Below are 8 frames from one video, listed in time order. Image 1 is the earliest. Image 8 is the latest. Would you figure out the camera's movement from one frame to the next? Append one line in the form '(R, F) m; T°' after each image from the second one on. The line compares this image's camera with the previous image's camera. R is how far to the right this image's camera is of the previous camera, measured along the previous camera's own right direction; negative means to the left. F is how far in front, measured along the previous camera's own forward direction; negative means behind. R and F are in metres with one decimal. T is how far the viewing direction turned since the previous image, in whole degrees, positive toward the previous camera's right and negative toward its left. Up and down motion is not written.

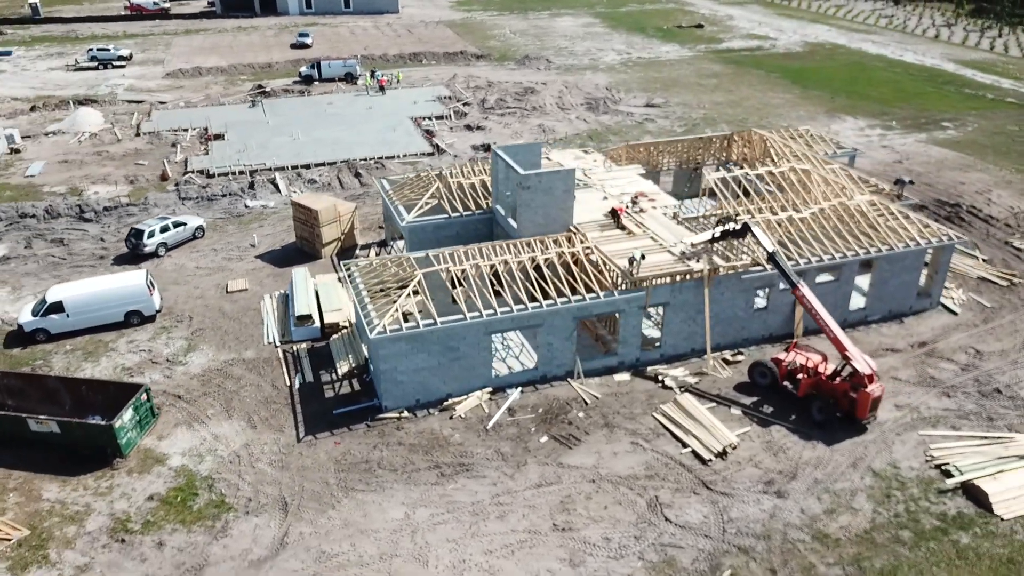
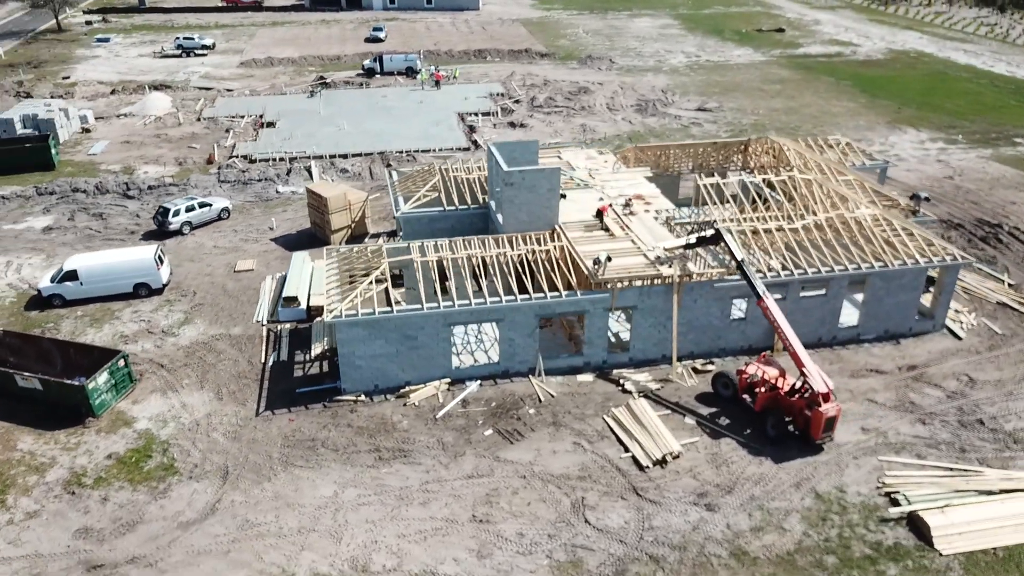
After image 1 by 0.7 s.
(+3.5, 0.0) m; -7°
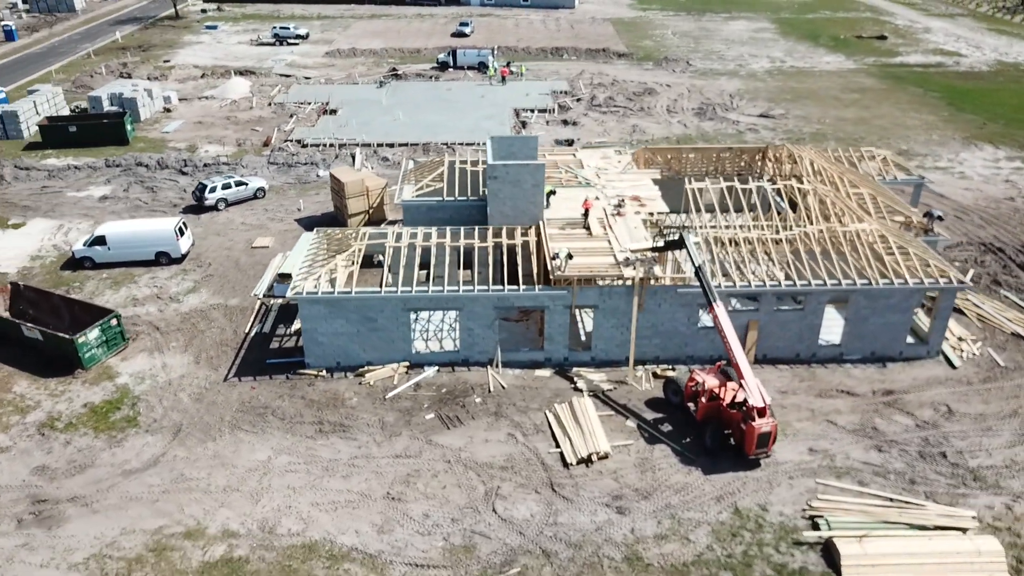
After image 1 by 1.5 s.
(+4.1, -0.1) m; -8°
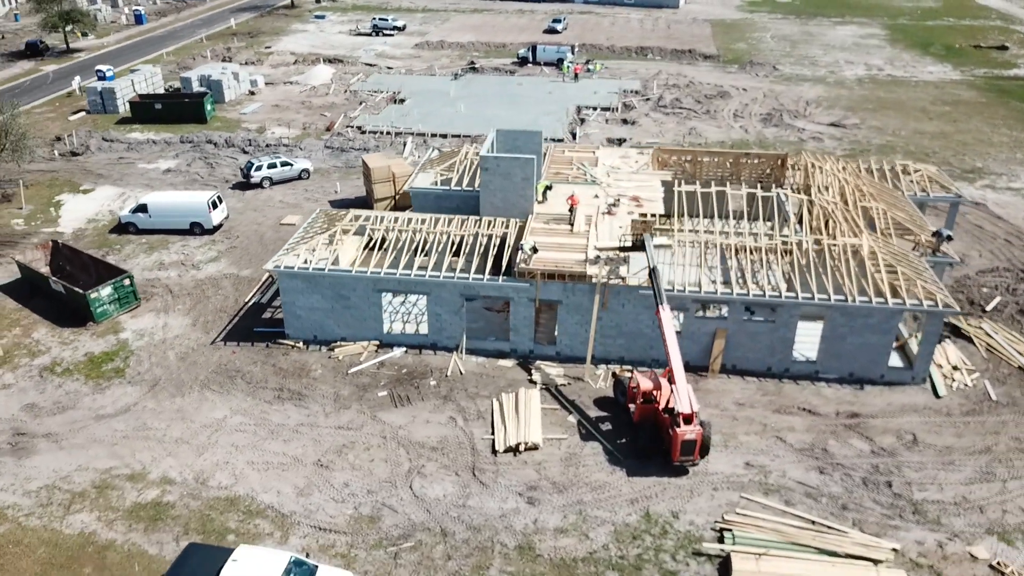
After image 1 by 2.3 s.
(+4.2, -0.1) m; -9°
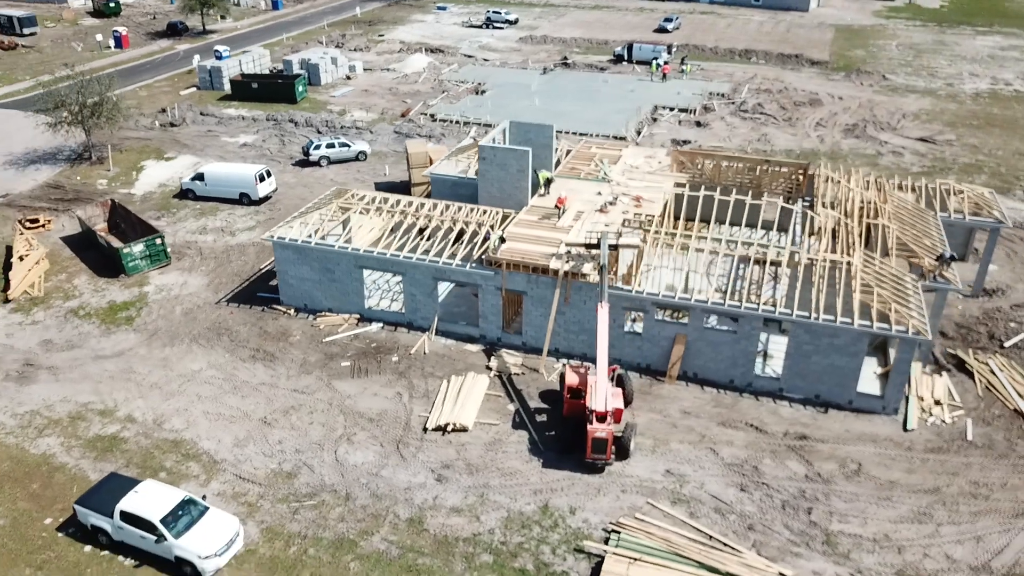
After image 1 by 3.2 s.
(+4.8, 0.0) m; -10°
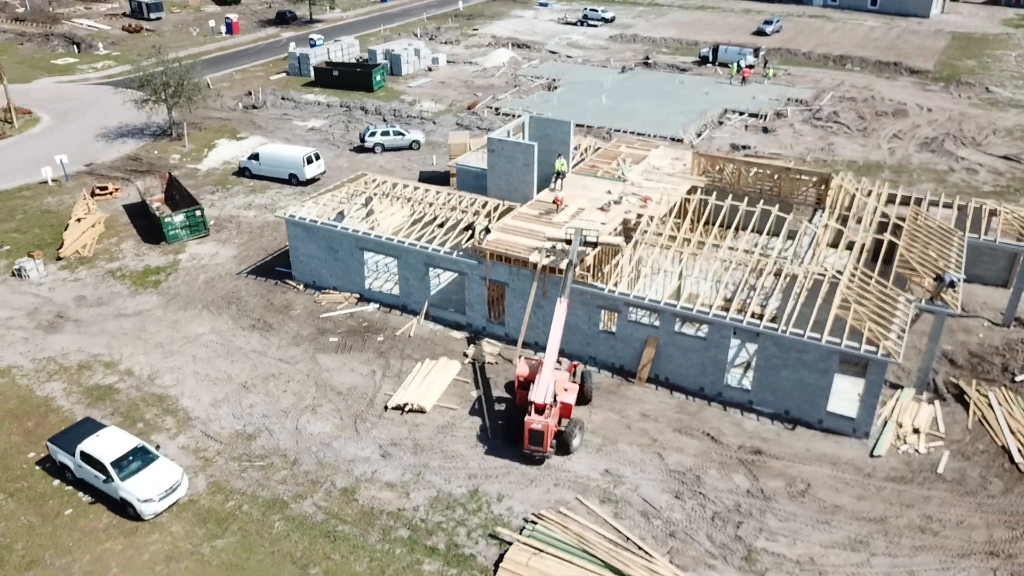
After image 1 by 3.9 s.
(+3.8, -0.1) m; -8°
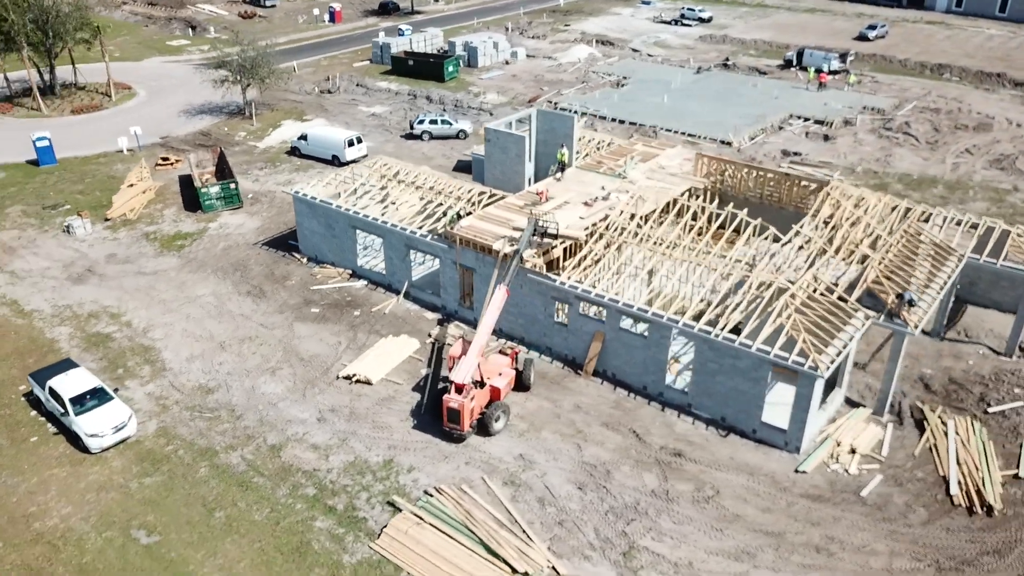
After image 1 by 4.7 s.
(+4.5, -0.2) m; -9°
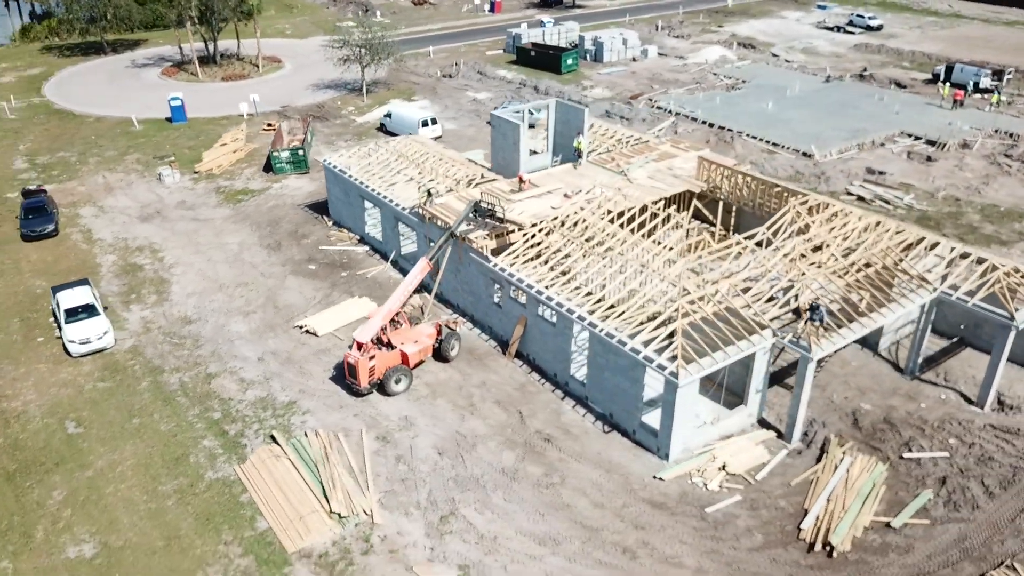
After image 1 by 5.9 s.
(+7.2, -0.1) m; -14°
